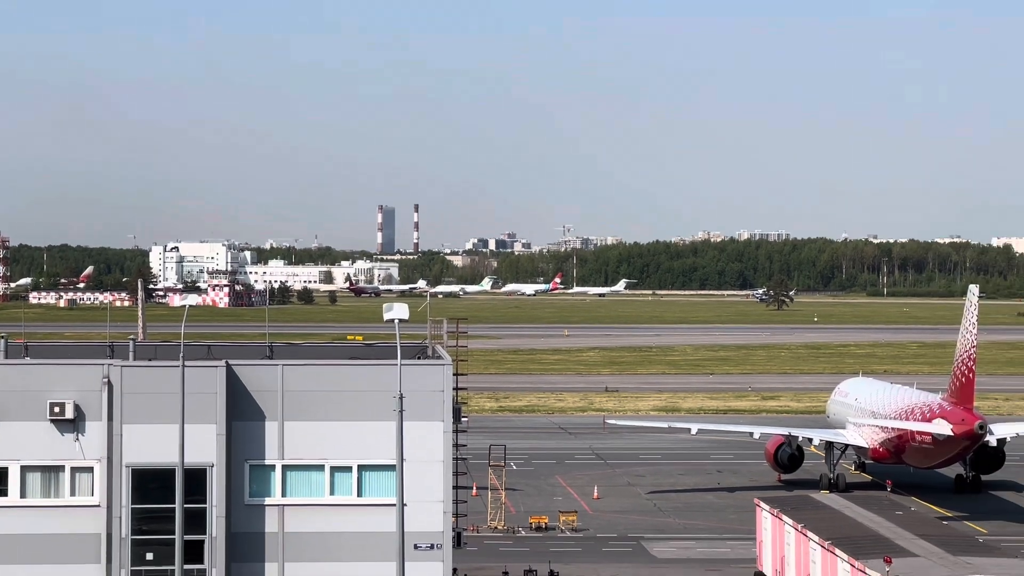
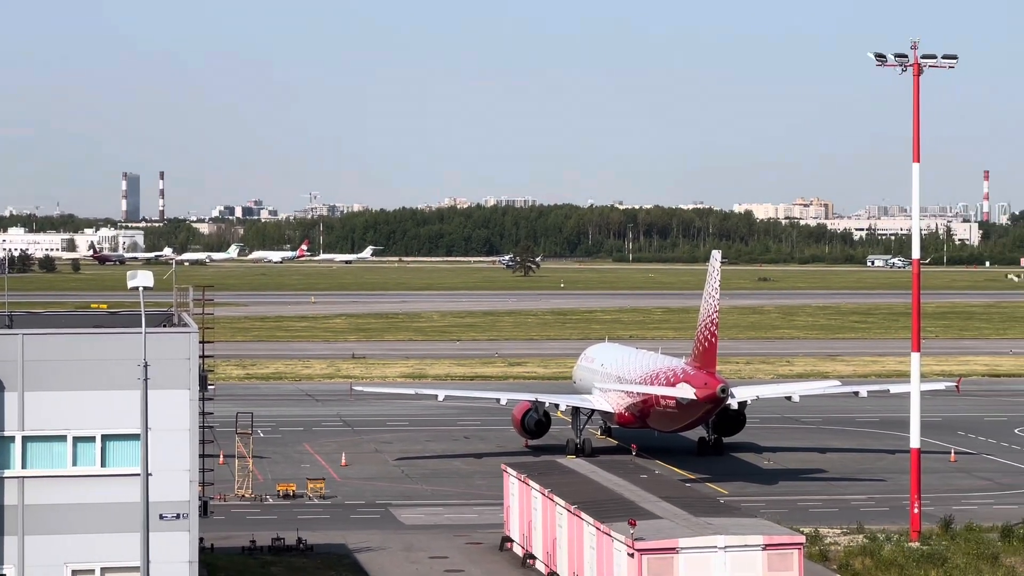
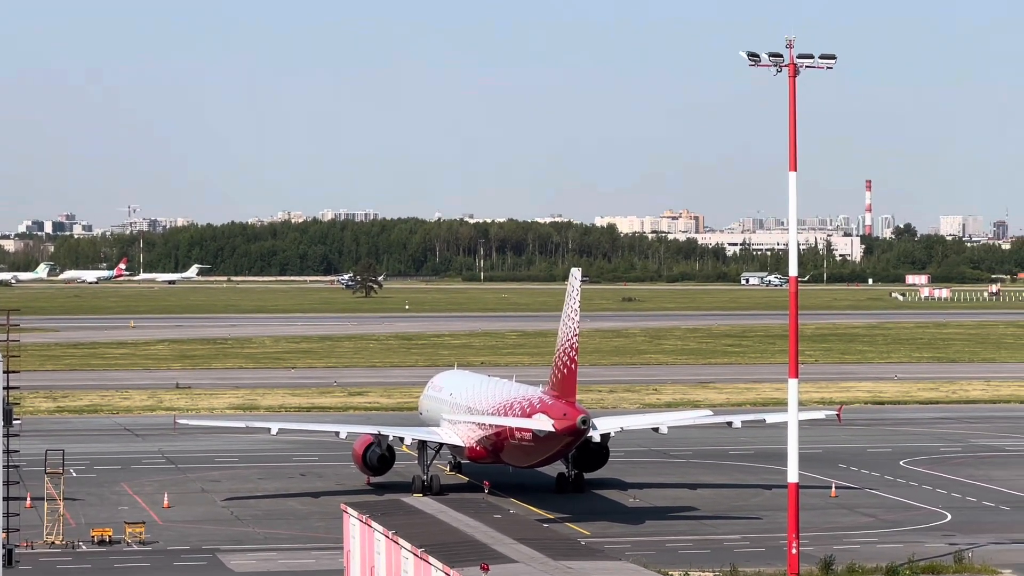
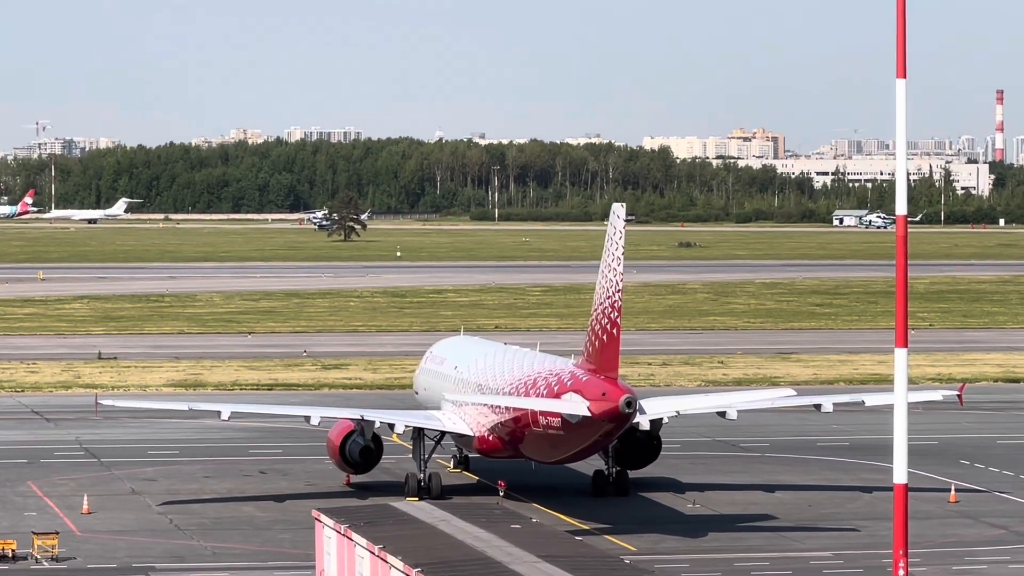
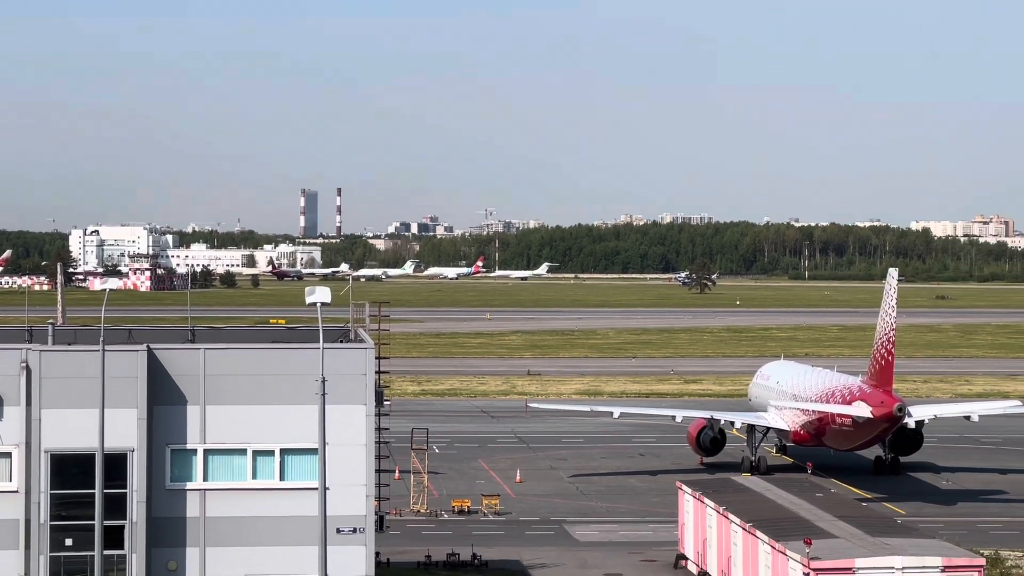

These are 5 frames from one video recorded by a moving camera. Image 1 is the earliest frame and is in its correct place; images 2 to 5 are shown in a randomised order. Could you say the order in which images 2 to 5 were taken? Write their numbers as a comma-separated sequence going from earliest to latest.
5, 2, 3, 4
